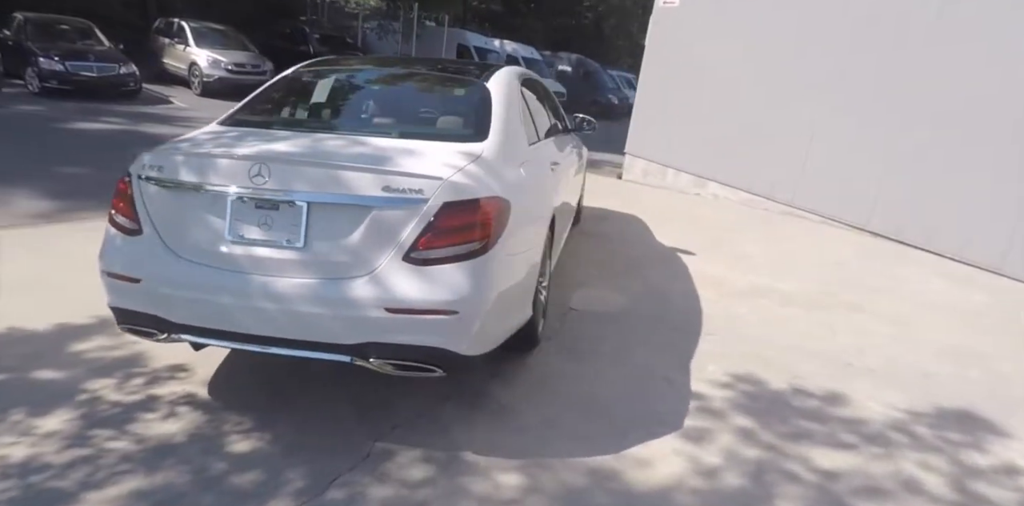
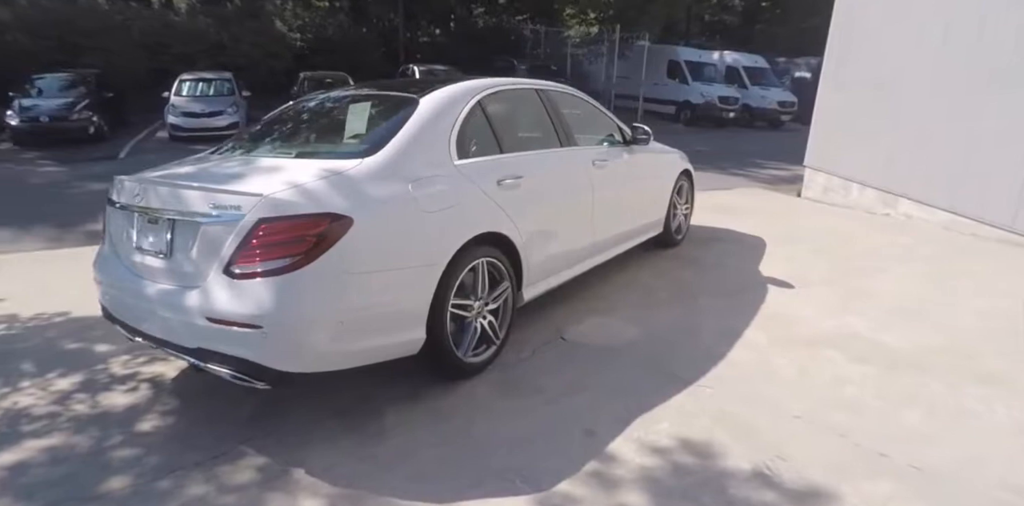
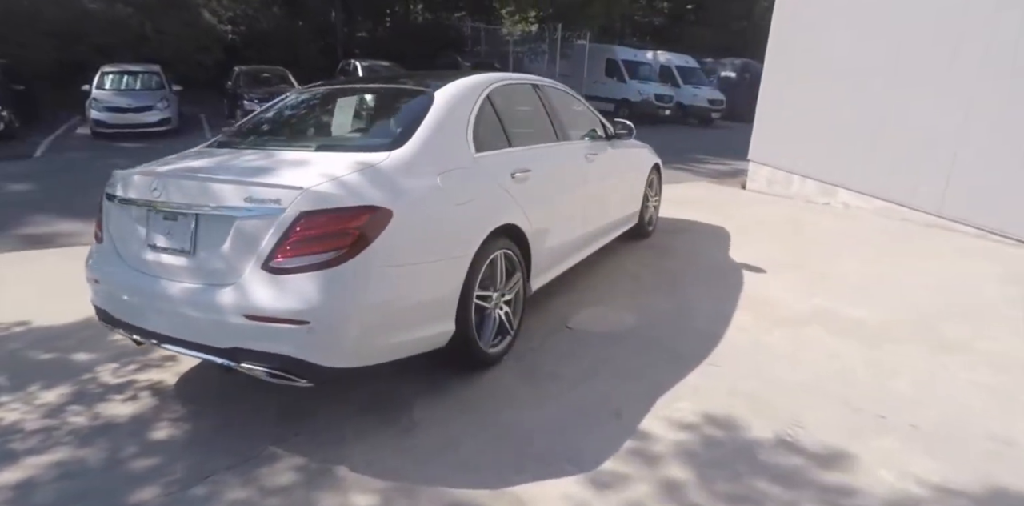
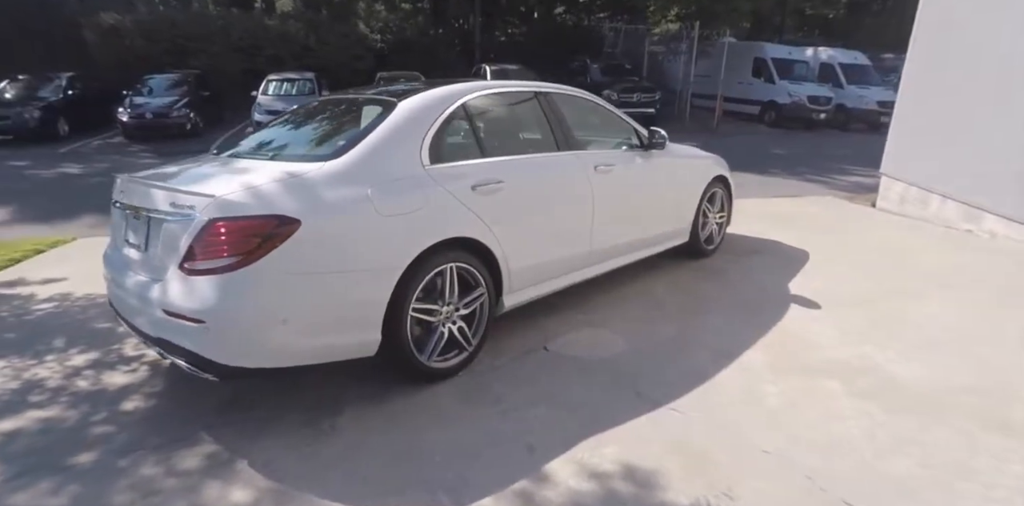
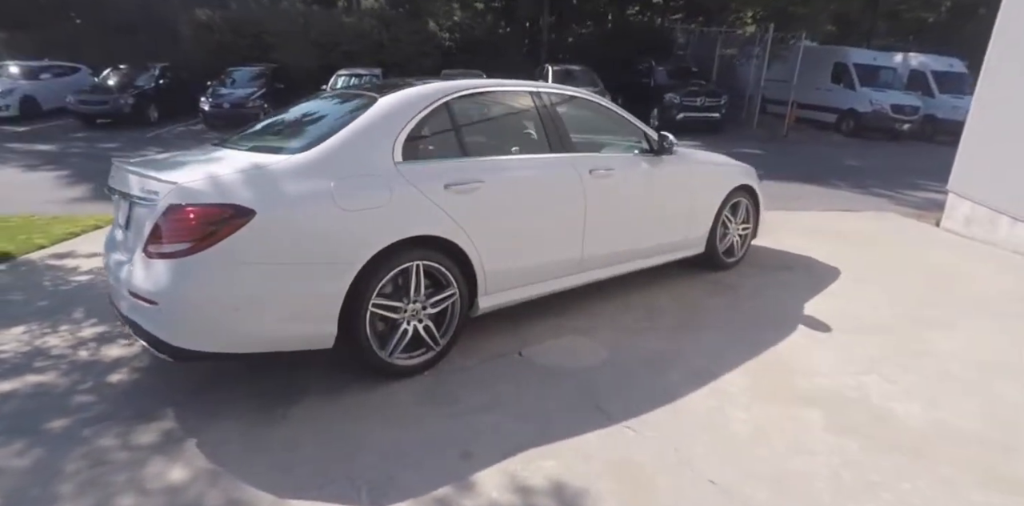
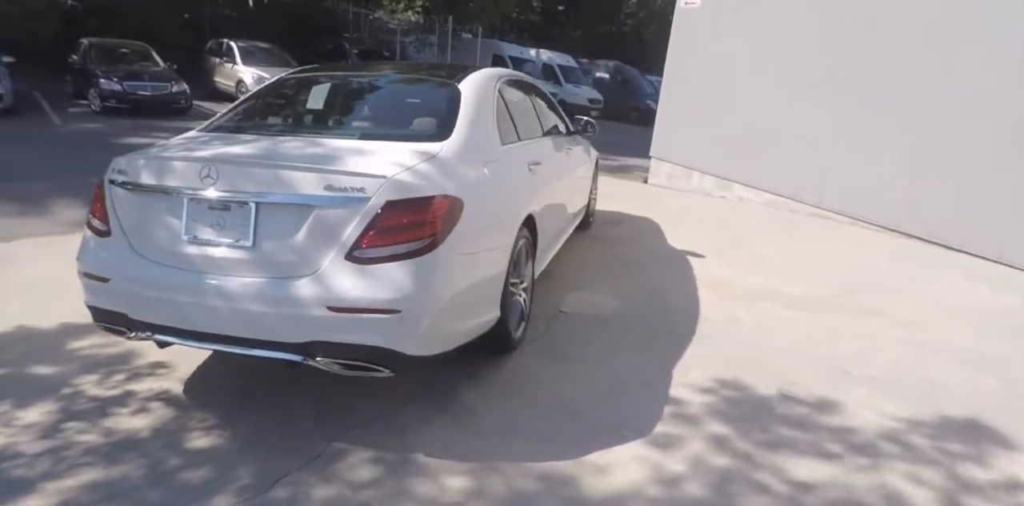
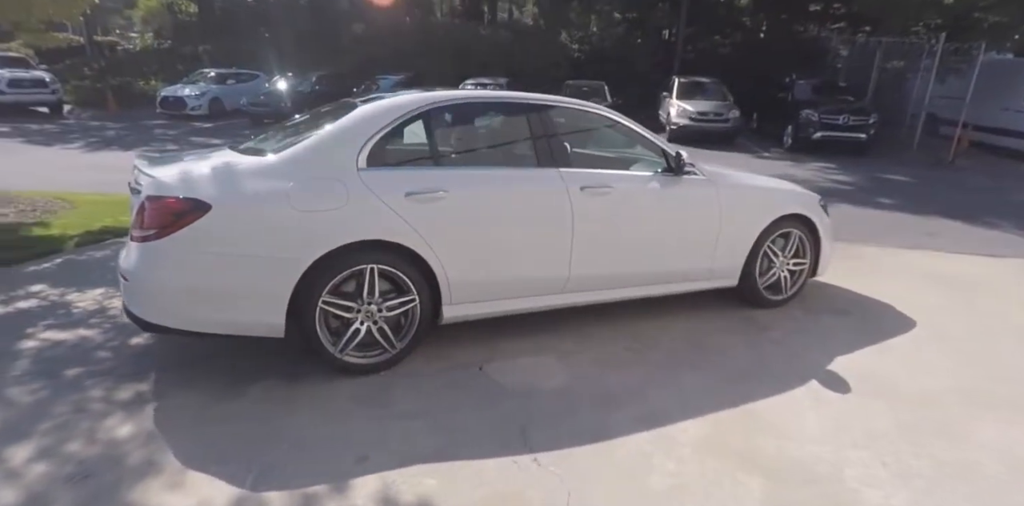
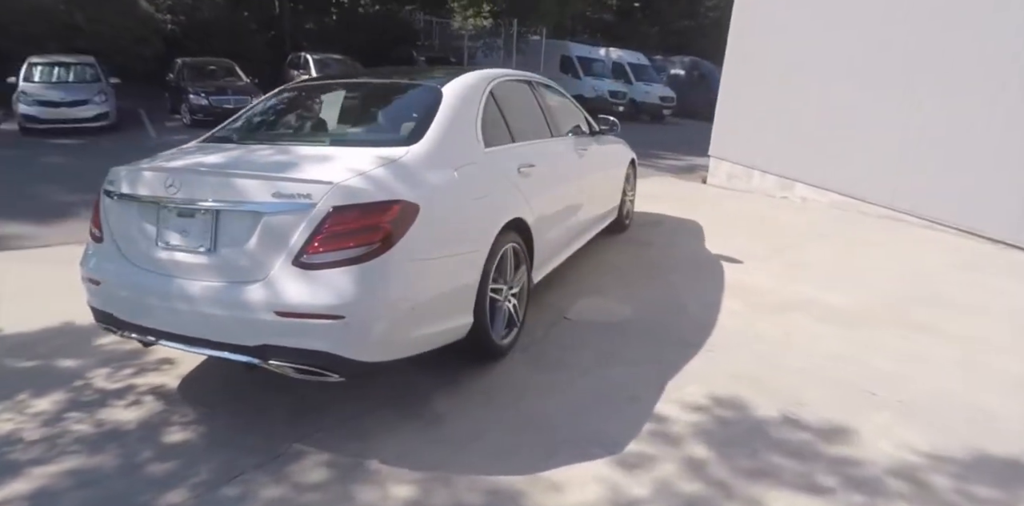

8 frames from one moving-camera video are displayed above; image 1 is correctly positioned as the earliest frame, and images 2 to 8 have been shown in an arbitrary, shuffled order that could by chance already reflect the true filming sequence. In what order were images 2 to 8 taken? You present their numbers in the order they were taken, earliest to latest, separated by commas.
6, 8, 3, 2, 4, 5, 7
